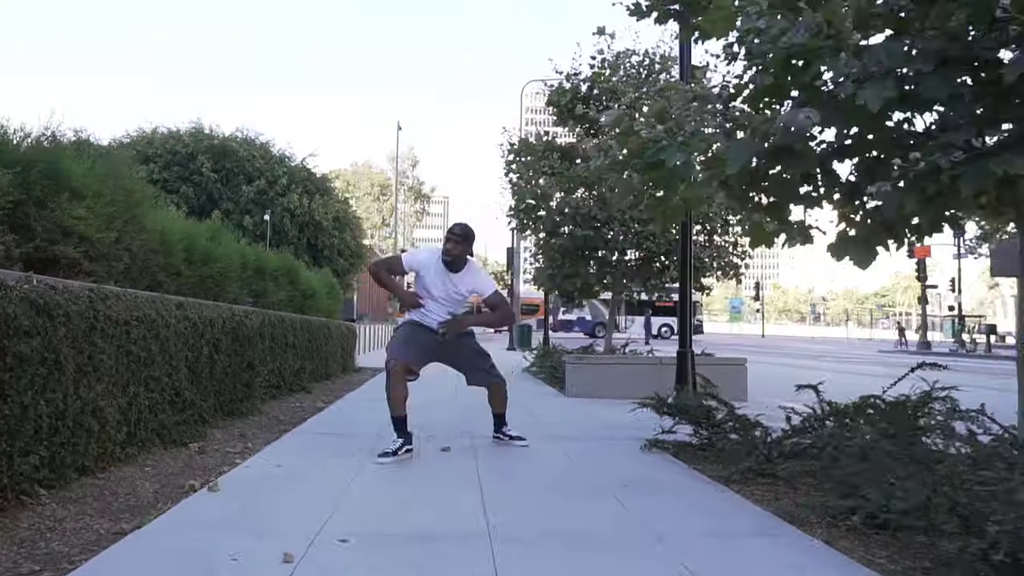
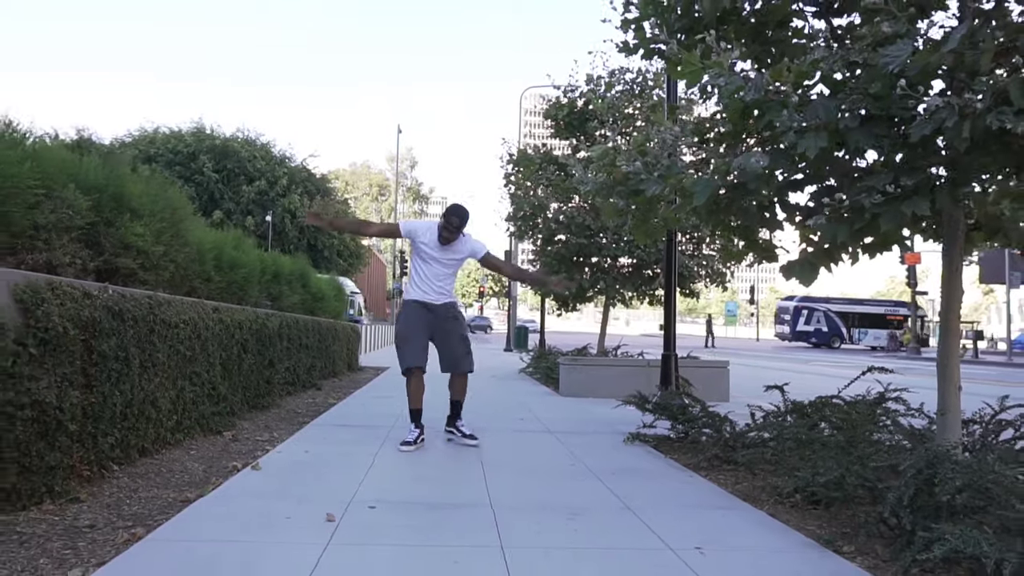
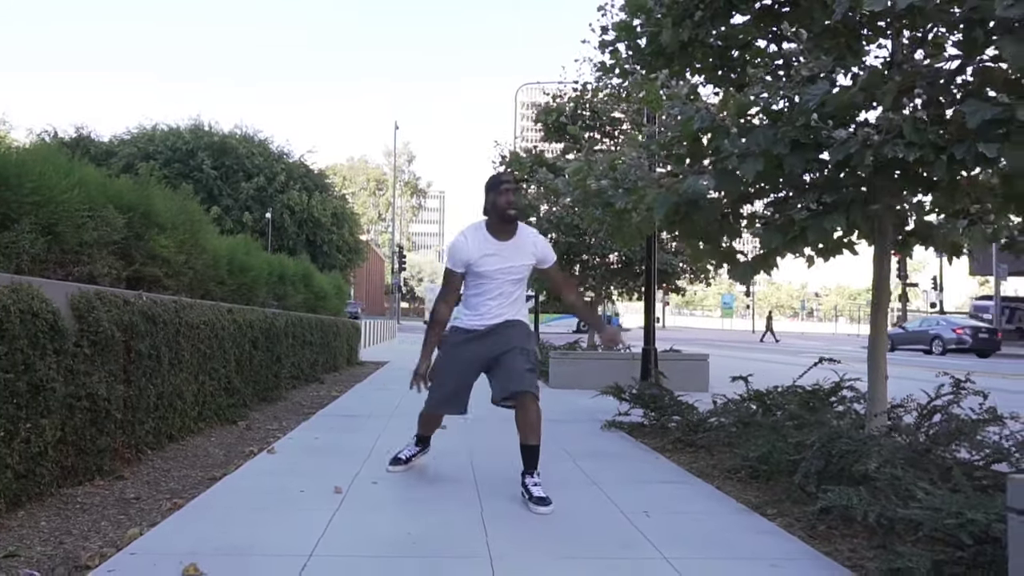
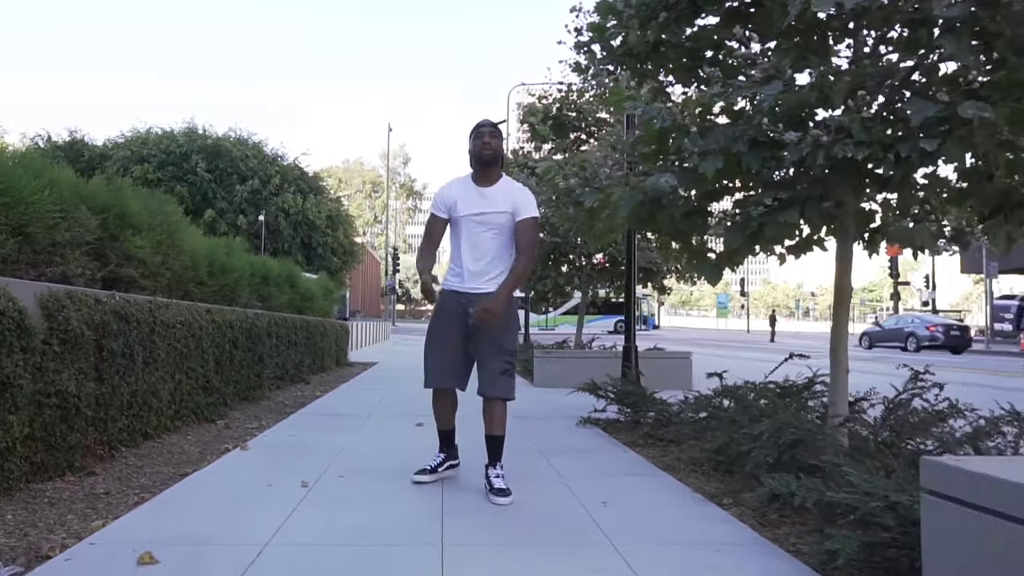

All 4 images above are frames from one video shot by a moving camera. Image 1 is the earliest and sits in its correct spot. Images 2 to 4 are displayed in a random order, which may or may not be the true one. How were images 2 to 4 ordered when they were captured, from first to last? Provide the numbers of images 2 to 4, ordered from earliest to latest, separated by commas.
2, 3, 4
